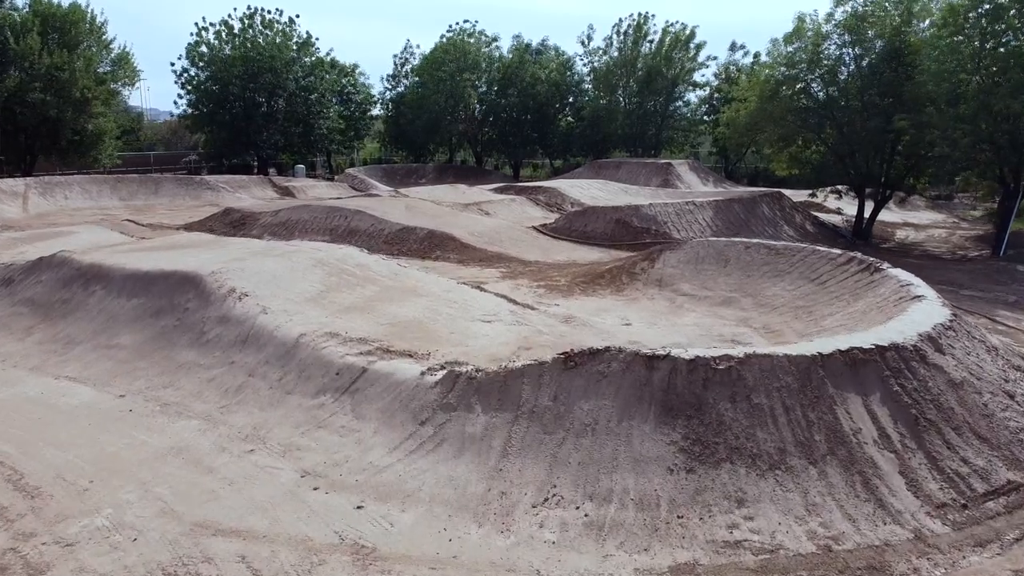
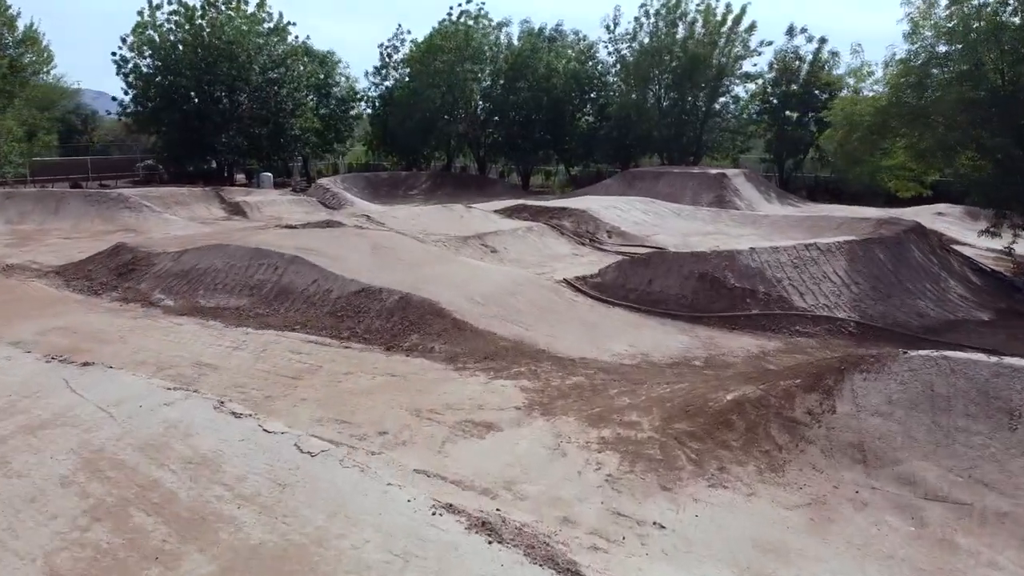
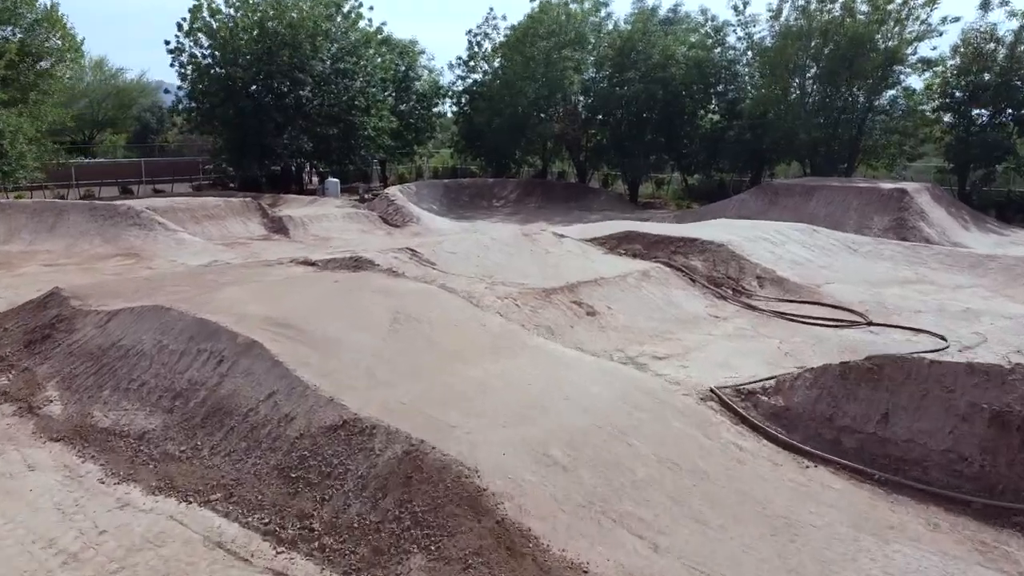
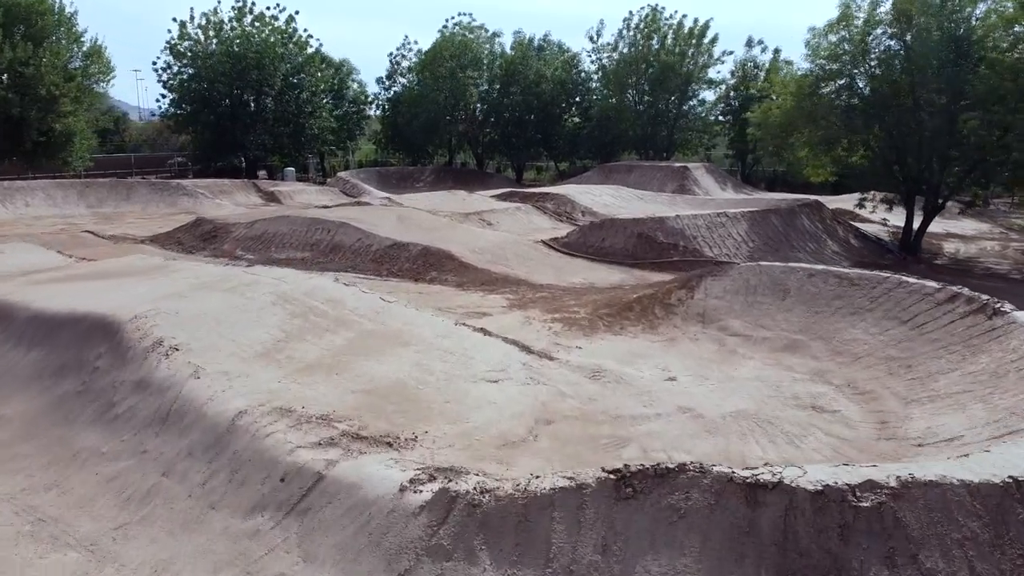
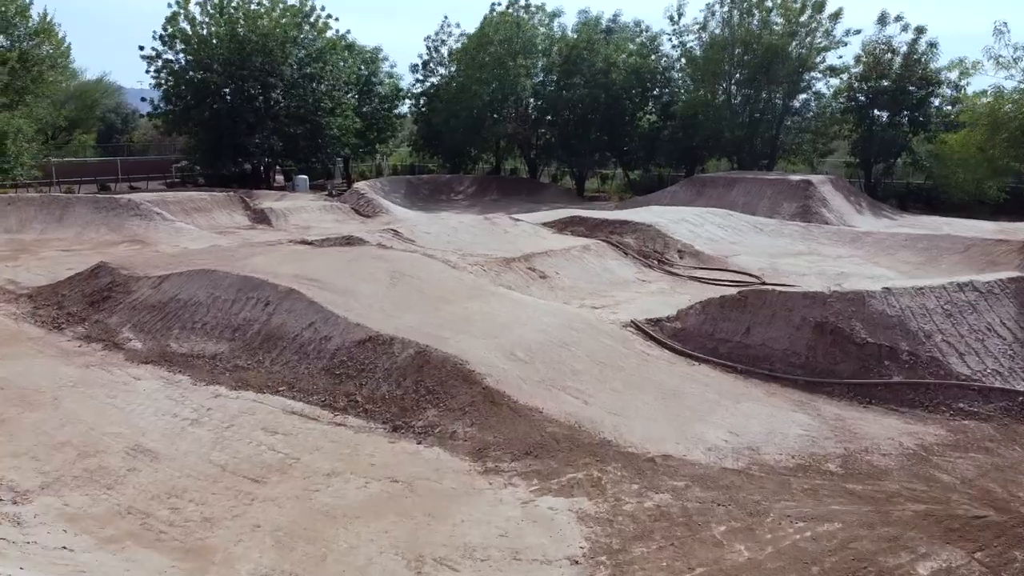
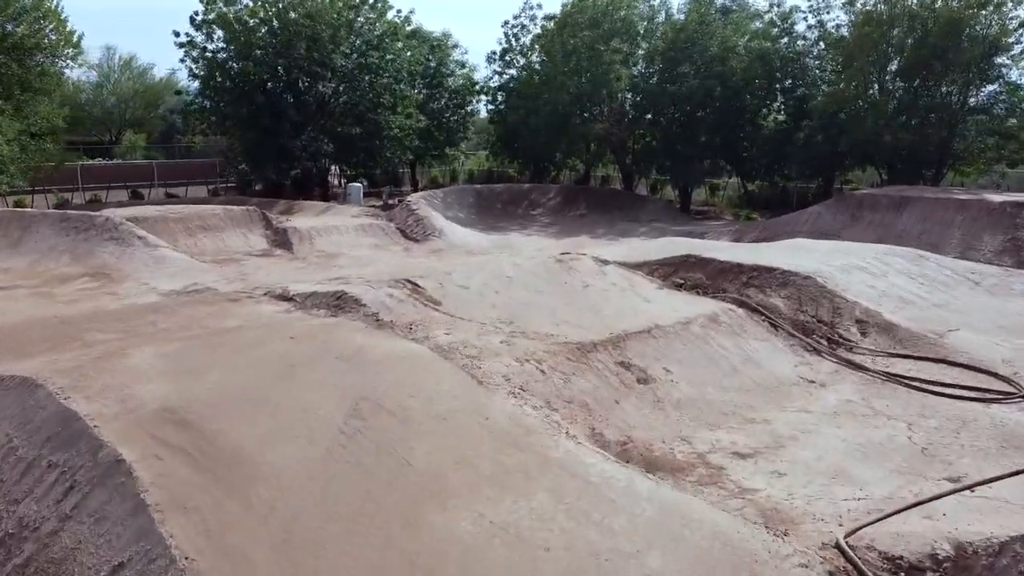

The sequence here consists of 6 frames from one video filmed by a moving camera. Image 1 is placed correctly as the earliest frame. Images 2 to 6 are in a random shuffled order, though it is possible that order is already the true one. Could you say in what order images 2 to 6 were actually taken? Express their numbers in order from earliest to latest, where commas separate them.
4, 2, 5, 3, 6
